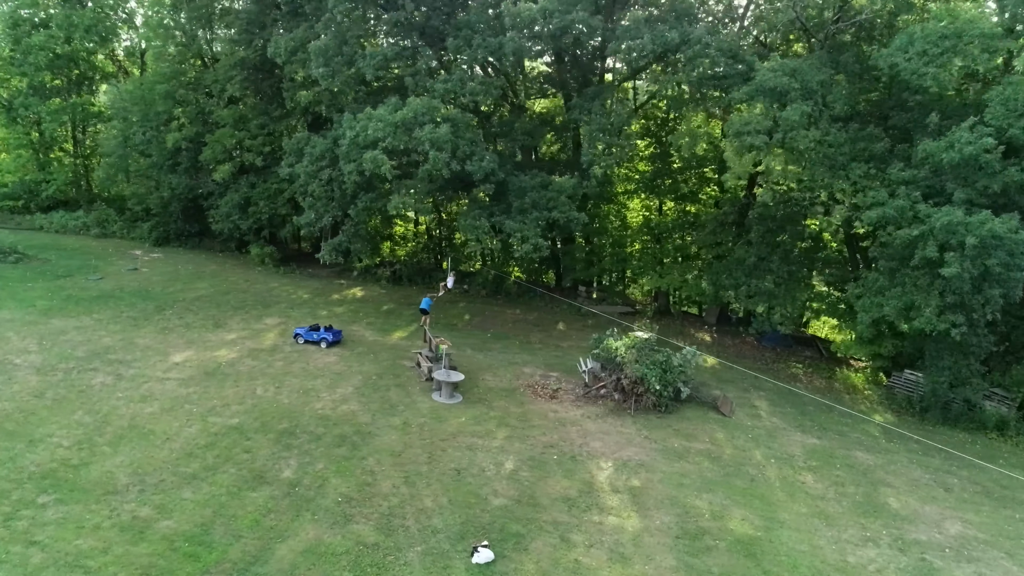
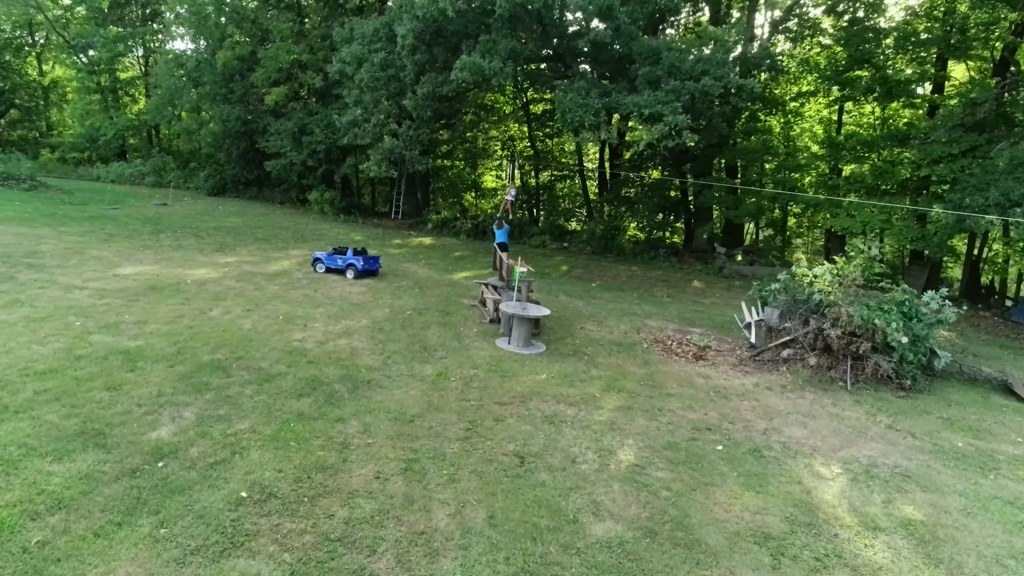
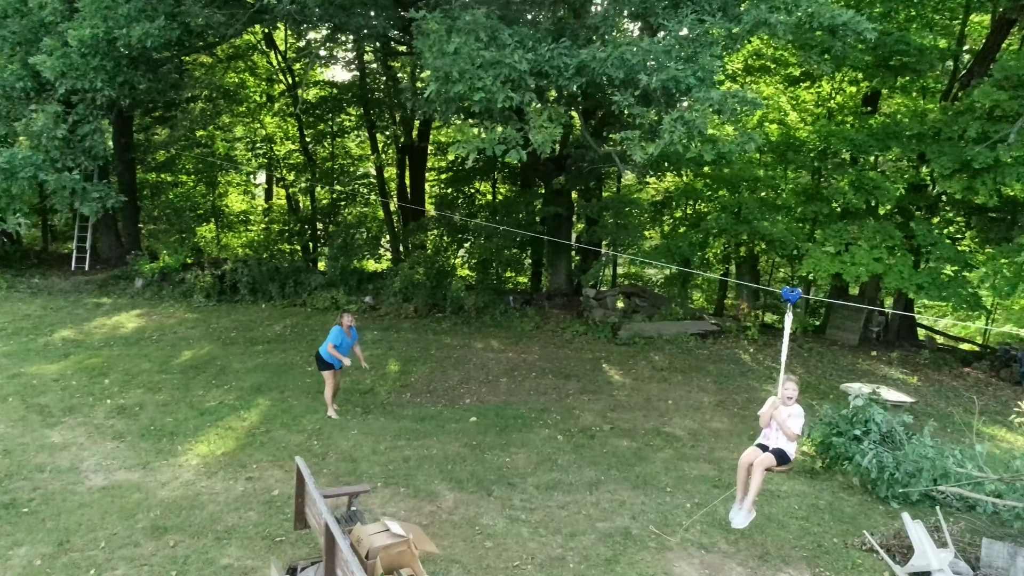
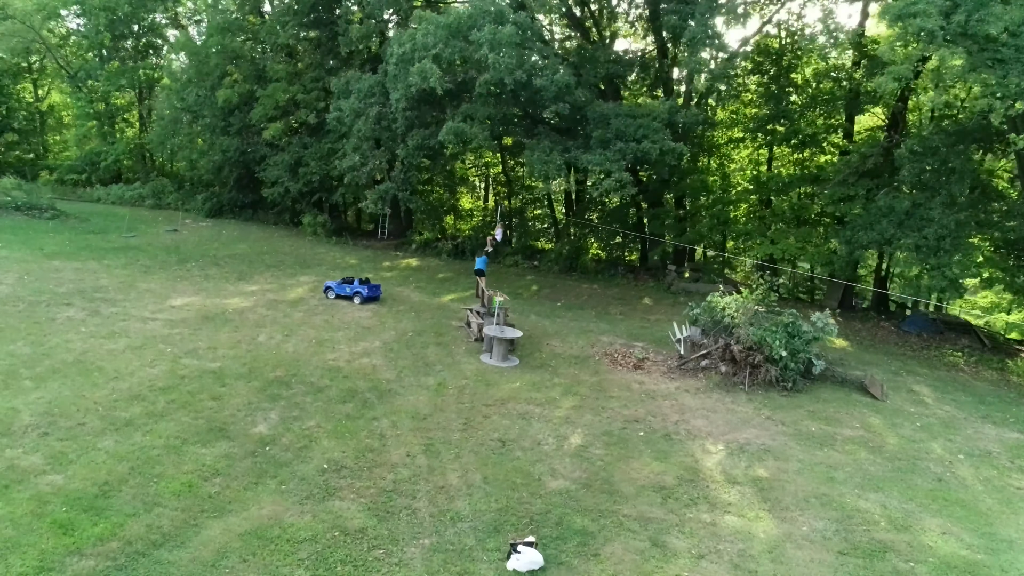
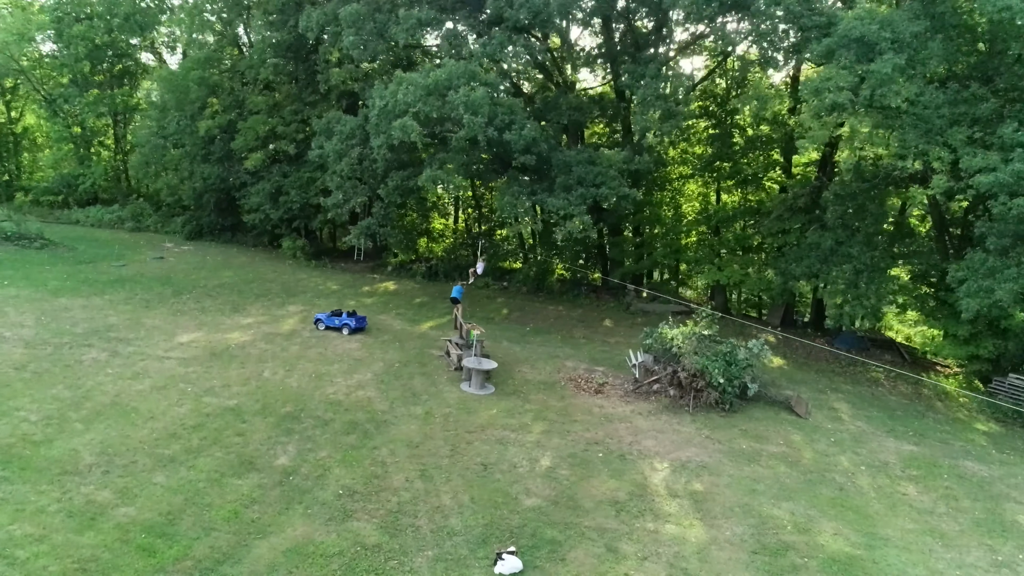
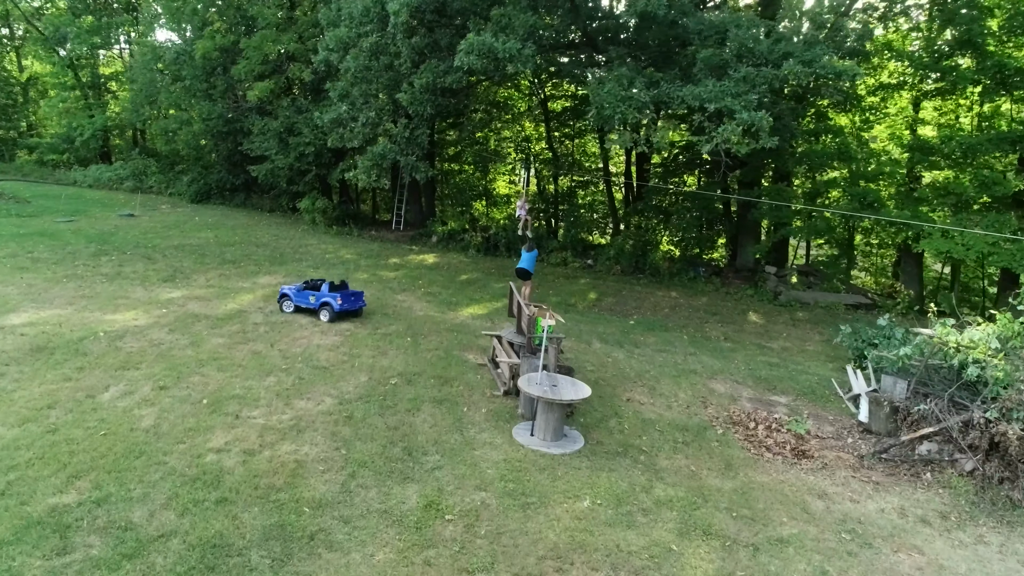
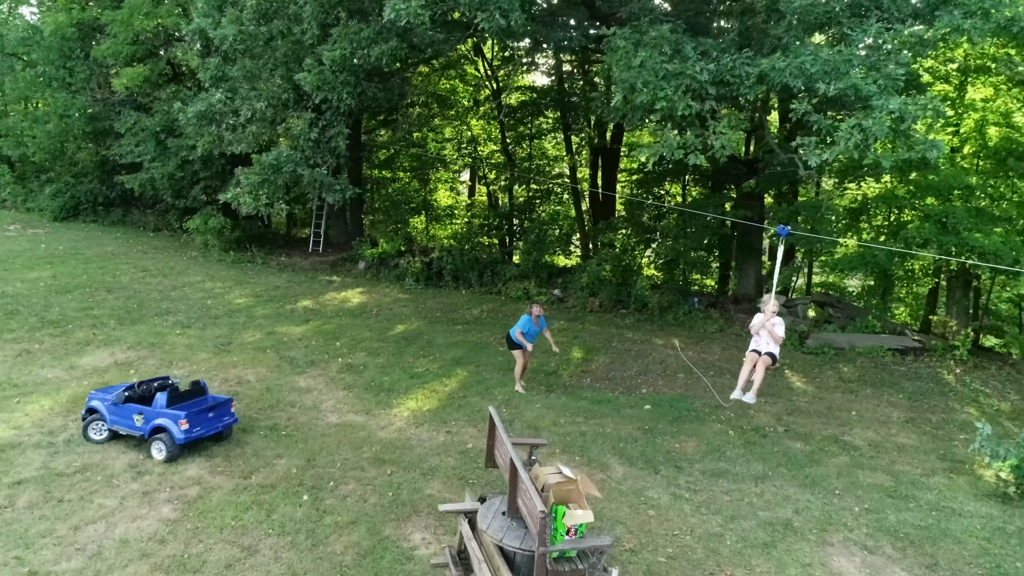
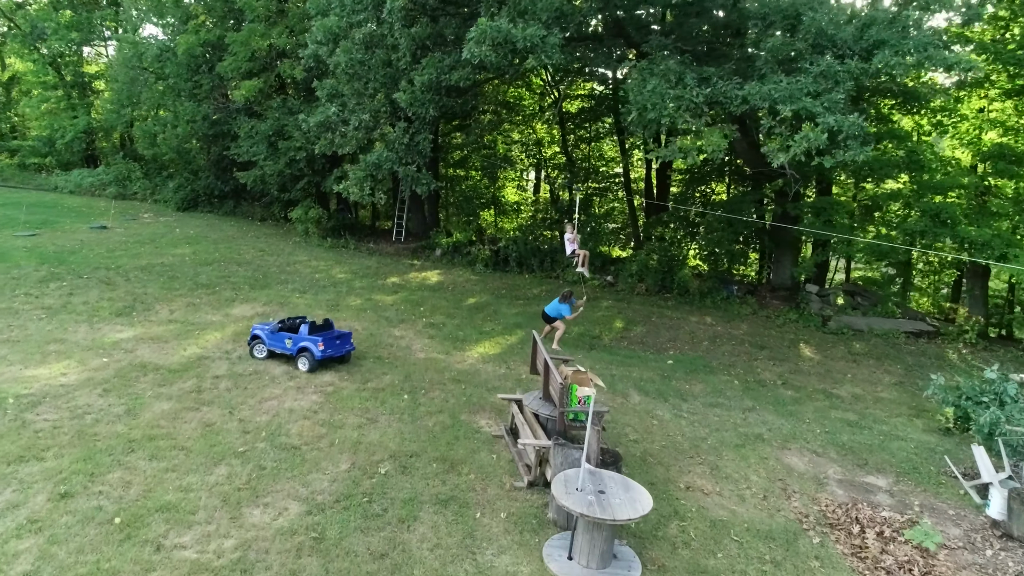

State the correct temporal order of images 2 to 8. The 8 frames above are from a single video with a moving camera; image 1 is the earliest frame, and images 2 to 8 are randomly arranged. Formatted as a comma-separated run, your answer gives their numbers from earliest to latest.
5, 4, 2, 6, 8, 7, 3
